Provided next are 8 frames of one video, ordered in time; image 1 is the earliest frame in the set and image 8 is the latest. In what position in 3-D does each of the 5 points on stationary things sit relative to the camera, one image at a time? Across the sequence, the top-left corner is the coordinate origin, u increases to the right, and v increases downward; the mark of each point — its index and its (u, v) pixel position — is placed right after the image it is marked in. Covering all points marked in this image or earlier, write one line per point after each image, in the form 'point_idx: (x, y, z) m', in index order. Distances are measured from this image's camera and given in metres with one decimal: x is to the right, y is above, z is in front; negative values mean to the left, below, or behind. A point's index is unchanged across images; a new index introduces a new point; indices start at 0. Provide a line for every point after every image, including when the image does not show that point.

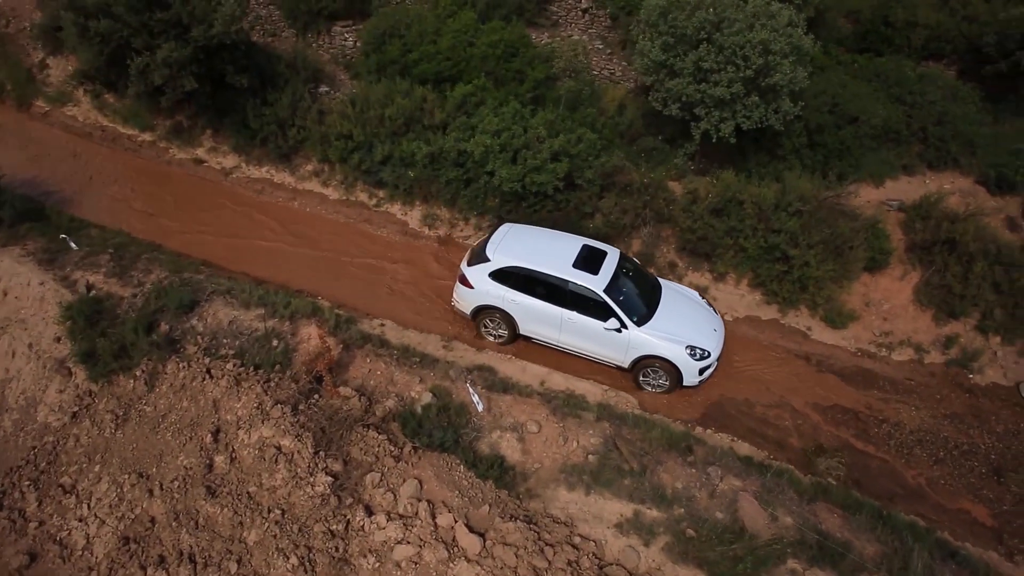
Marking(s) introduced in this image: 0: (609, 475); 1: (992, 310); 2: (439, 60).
0: (+1.2, -2.4, +8.9) m
1: (+8.3, -0.4, +12.0) m
2: (-1.5, +4.7, +14.2) m
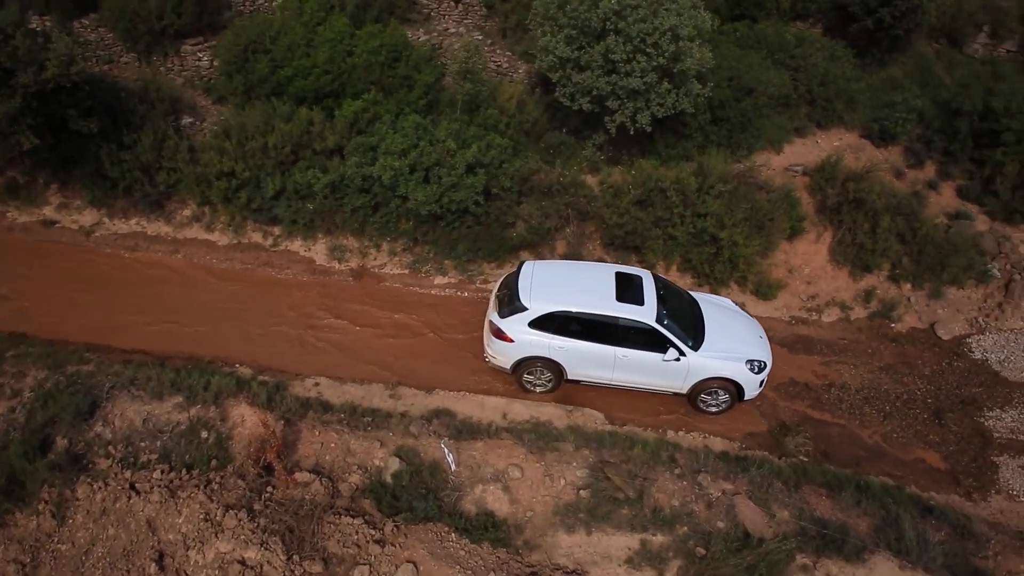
0: (+1.1, -2.7, +8.5) m
1: (+7.1, +0.5, +12.7) m
2: (-3.6, +4.0, +12.8) m
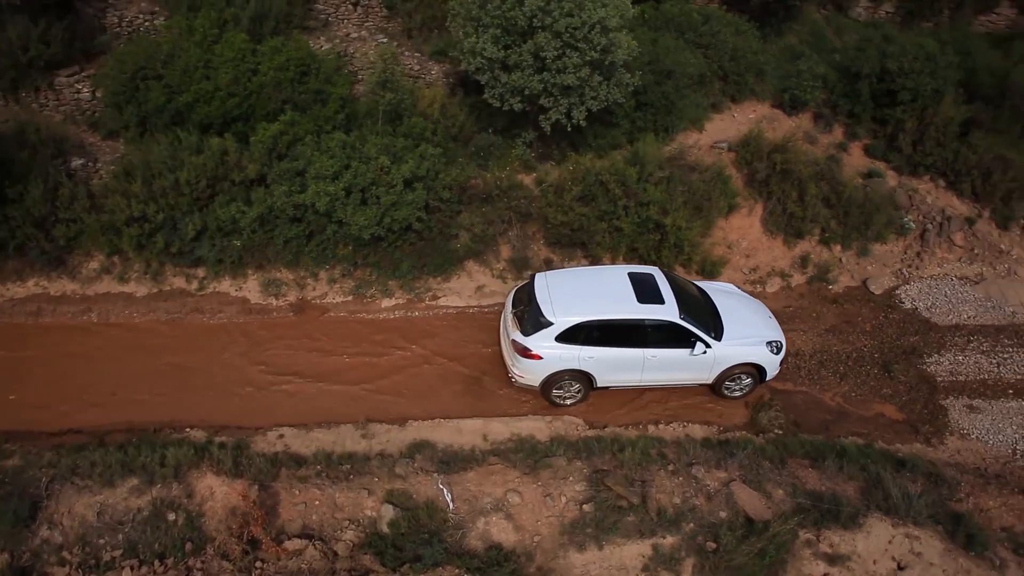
0: (+1.2, -2.8, +8.3) m
1: (+6.0, +1.2, +13.2) m
2: (-5.0, +3.2, +11.8) m
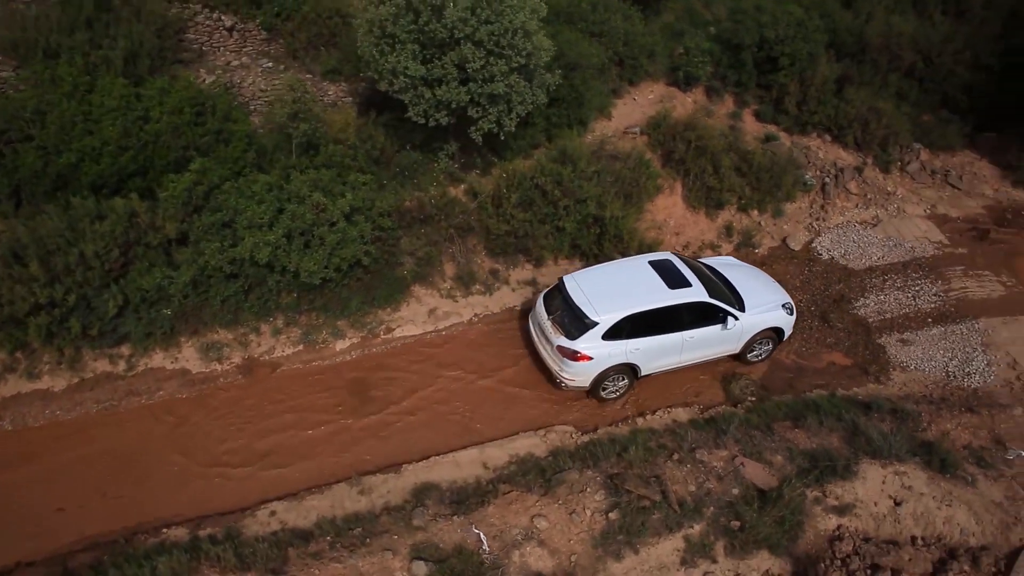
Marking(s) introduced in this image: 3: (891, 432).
0: (+1.5, -2.8, +8.4) m
1: (+4.6, +2.0, +14.0) m
2: (-6.1, +2.0, +10.5) m
3: (+5.4, -2.0, +9.8) m
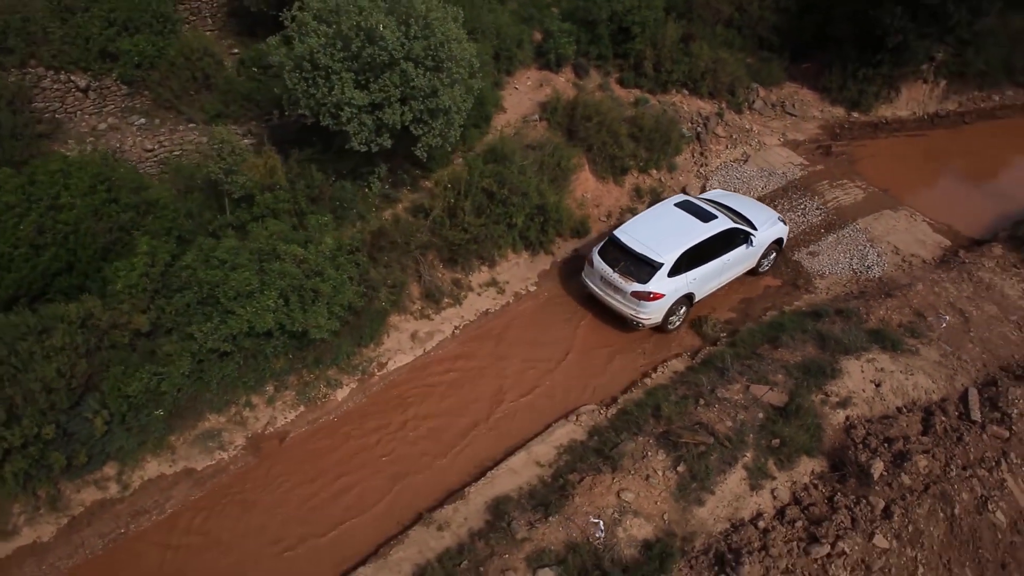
0: (+2.5, -2.4, +9.3) m
1: (+2.8, +2.9, +15.2) m
2: (-6.3, +0.4, +9.0) m
3: (+5.6, -0.7, +11.6) m
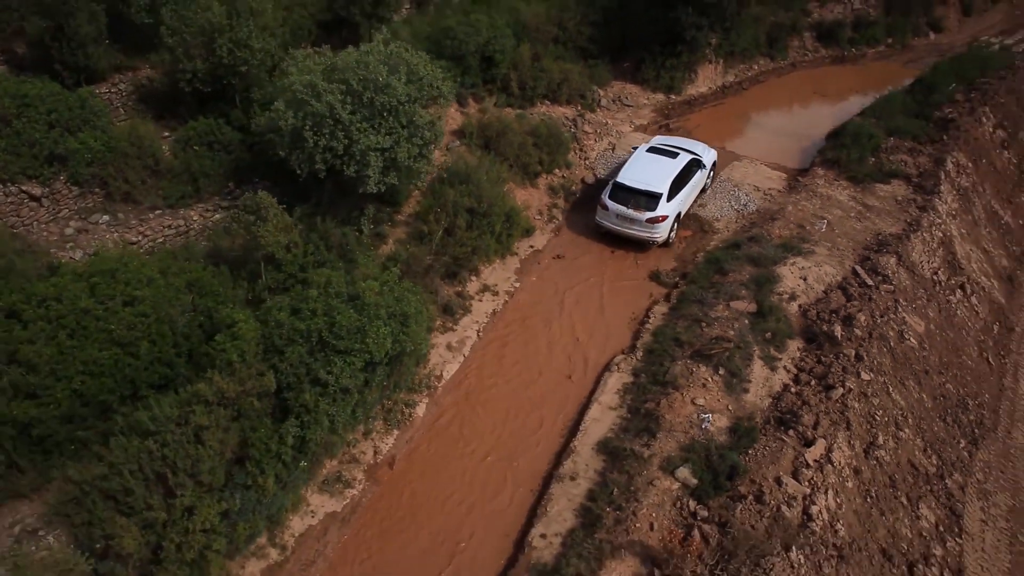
0: (+3.8, -1.3, +11.9) m
1: (+0.8, +3.3, +17.6) m
2: (-5.0, -0.8, +8.9) m
3: (+5.4, +0.9, +15.0) m
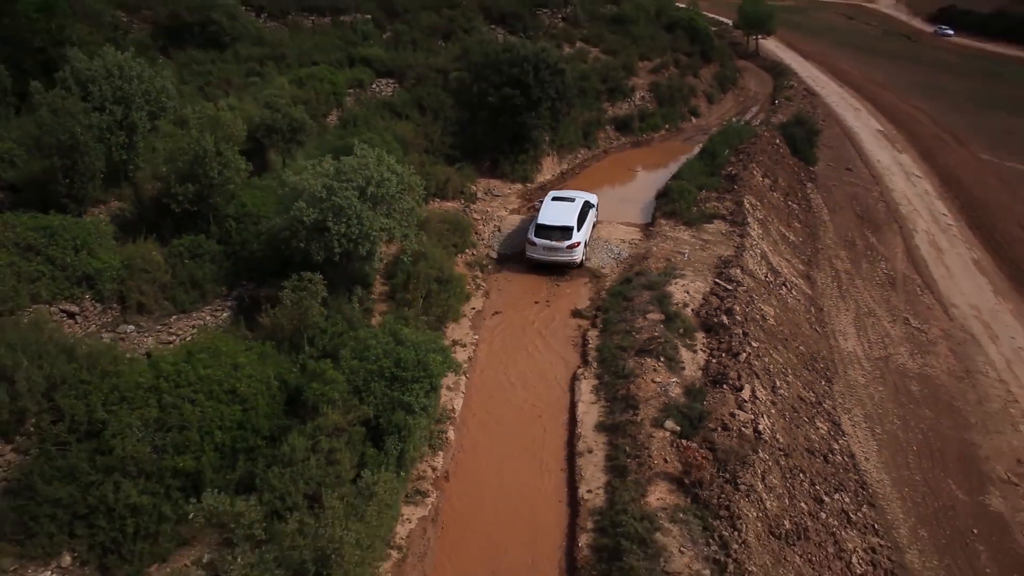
0: (+3.6, -1.5, +15.8) m
1: (-1.6, +1.5, +21.0) m
2: (-4.1, -1.8, +10.6) m
3: (+3.8, +0.3, +19.6) m
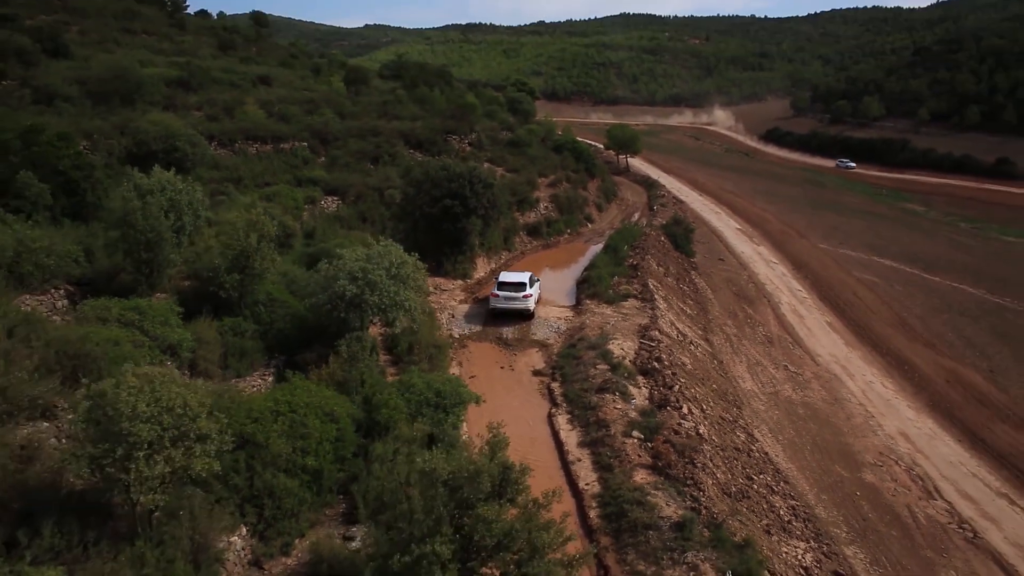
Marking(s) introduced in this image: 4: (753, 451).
0: (+3.2, -2.9, +20.2) m
1: (-3.0, -1.1, +24.9) m
2: (-3.4, -2.8, +13.8) m
3: (+2.8, -1.8, +24.2) m
4: (+6.7, -4.5, +19.3) m
